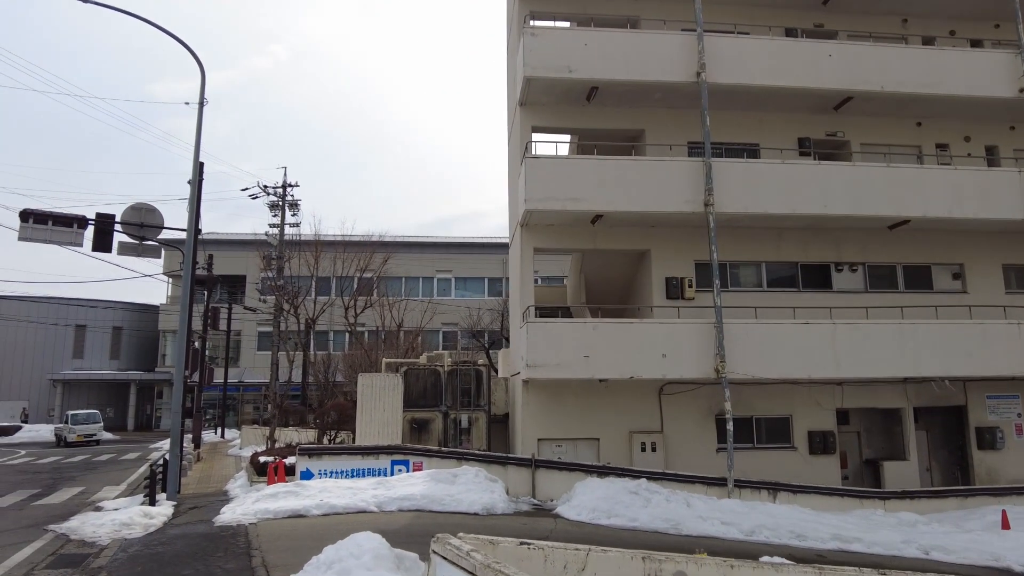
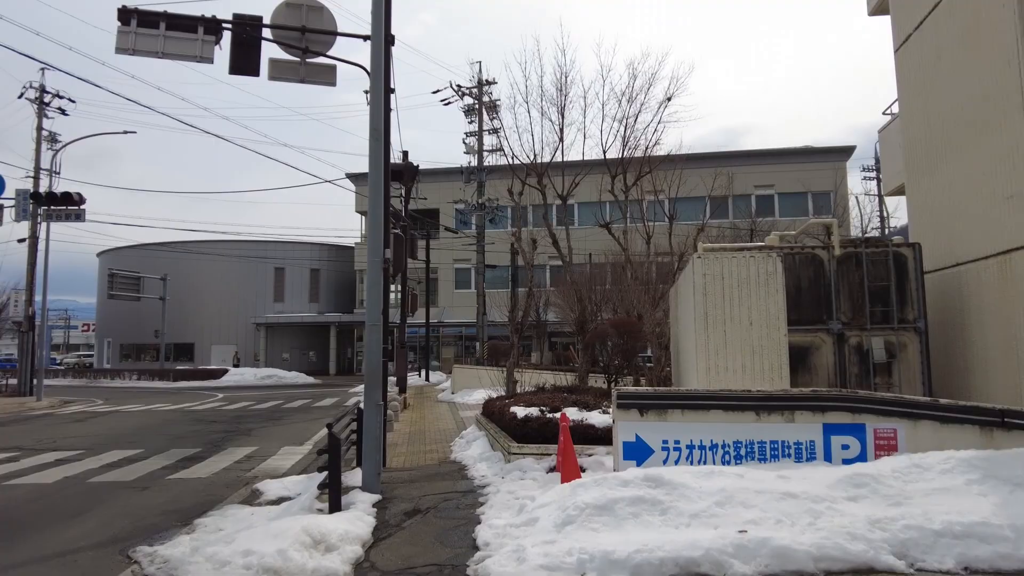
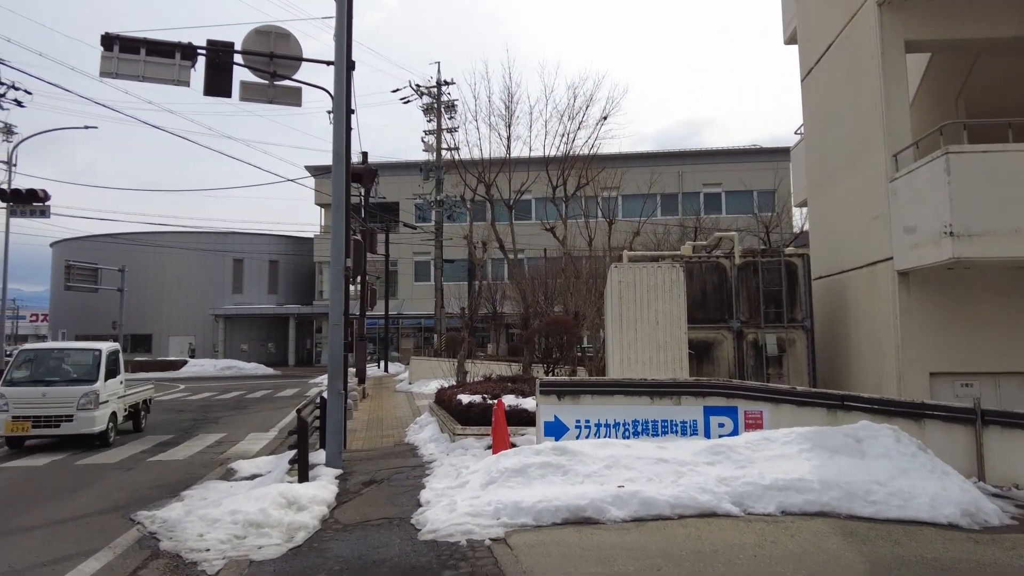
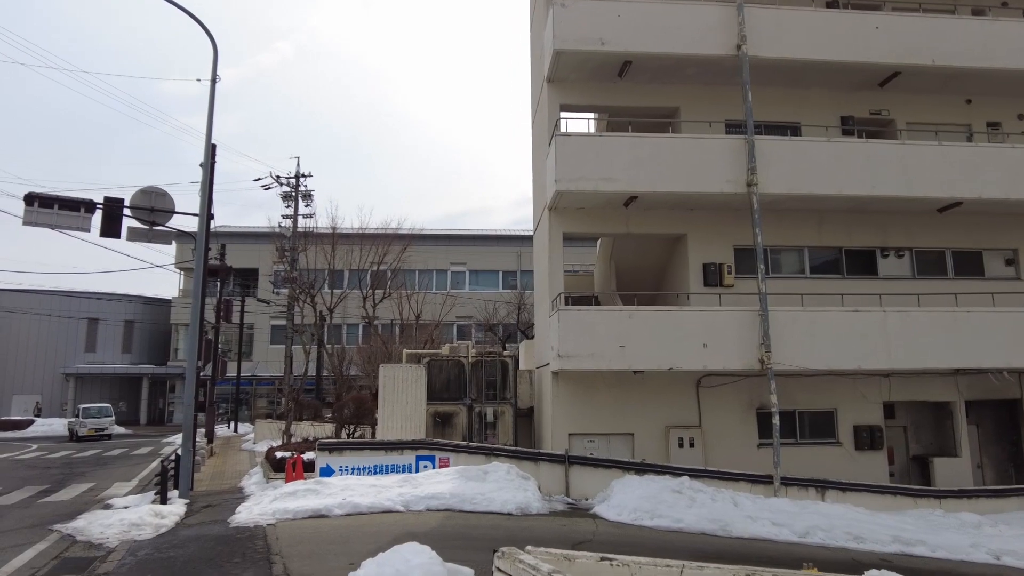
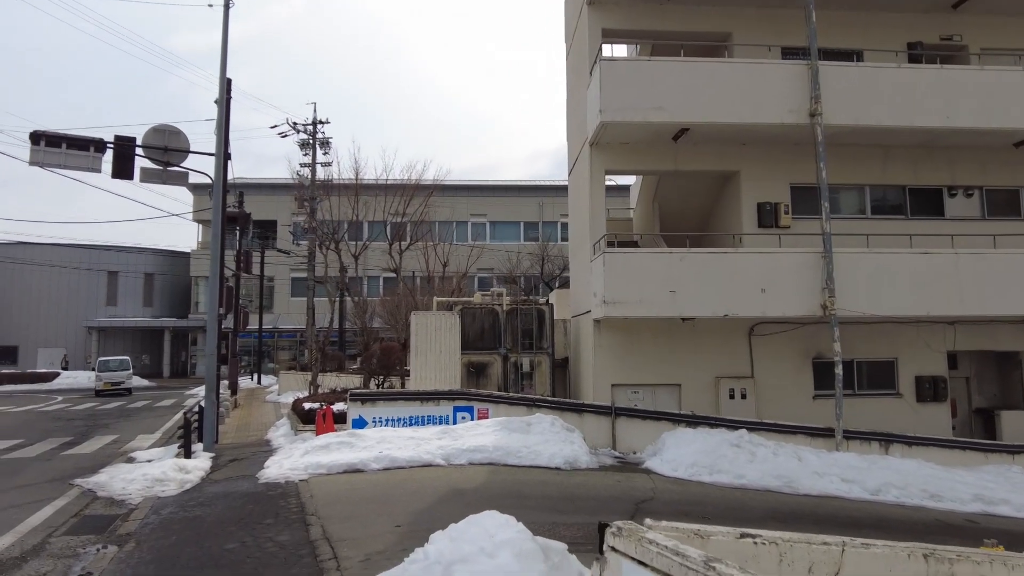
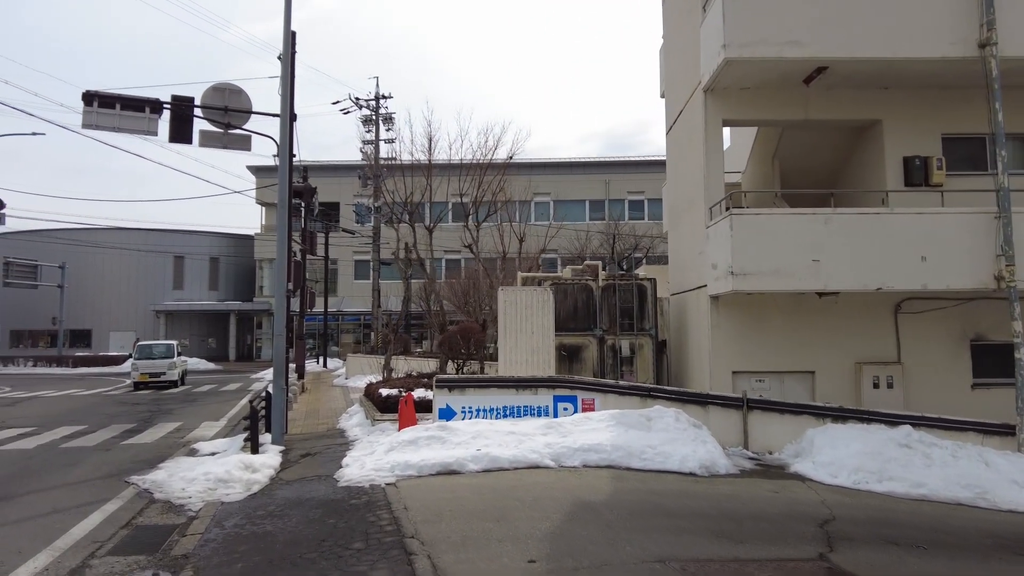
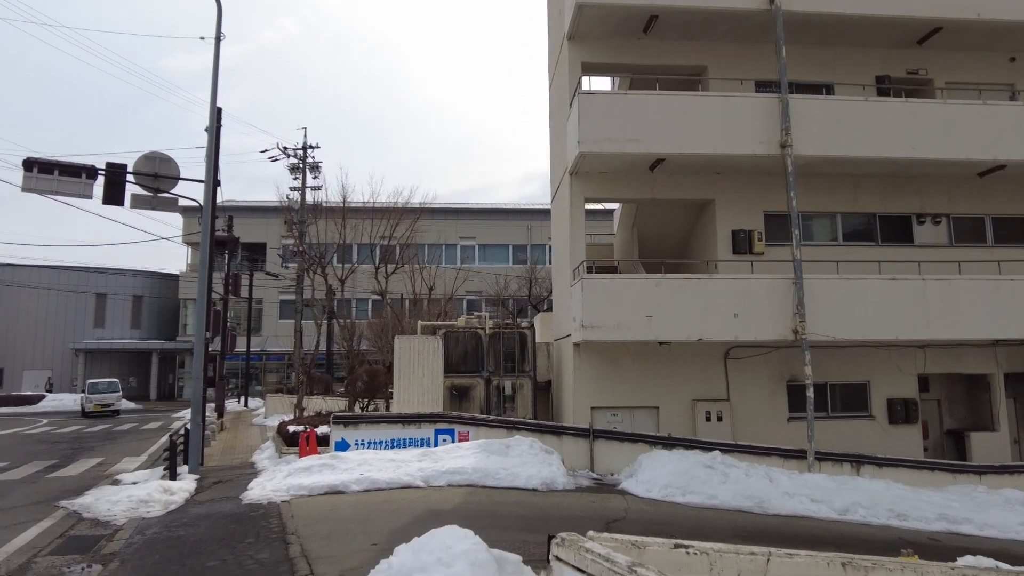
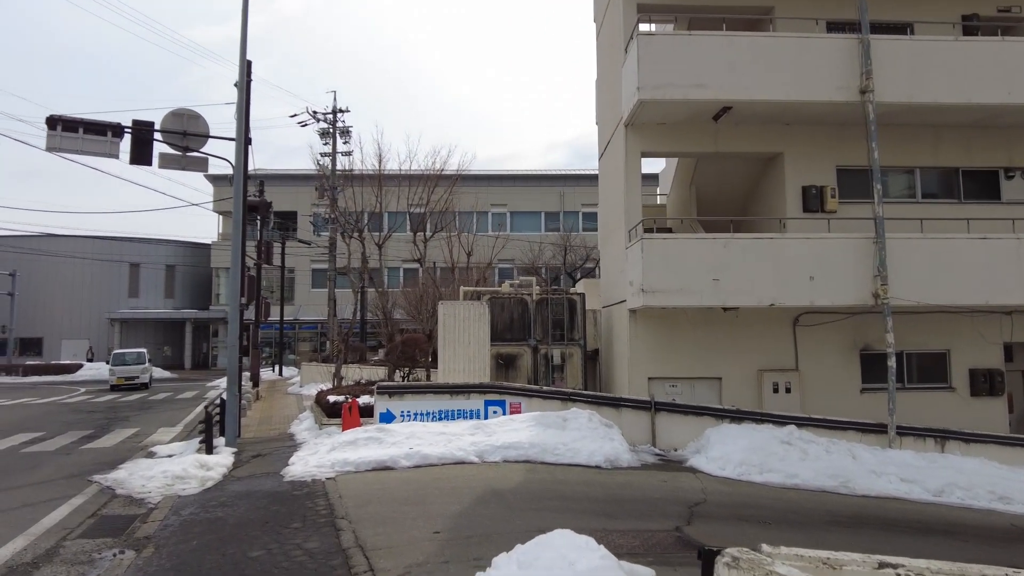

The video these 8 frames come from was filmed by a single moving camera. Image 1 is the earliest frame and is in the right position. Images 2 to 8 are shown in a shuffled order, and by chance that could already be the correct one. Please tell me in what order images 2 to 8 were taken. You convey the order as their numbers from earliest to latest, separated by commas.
4, 7, 5, 8, 6, 3, 2
